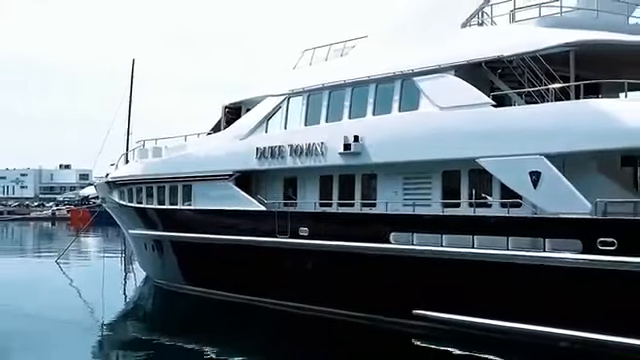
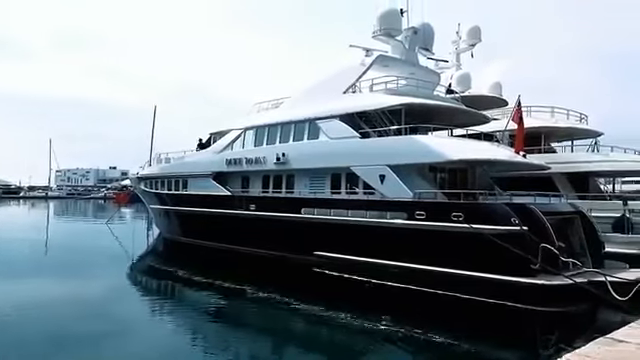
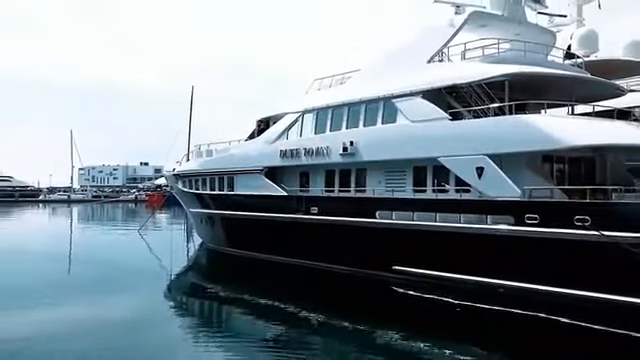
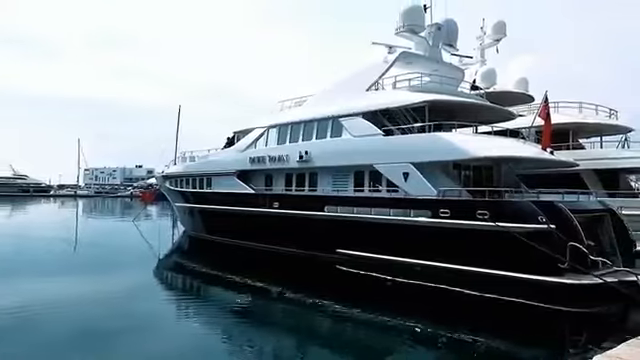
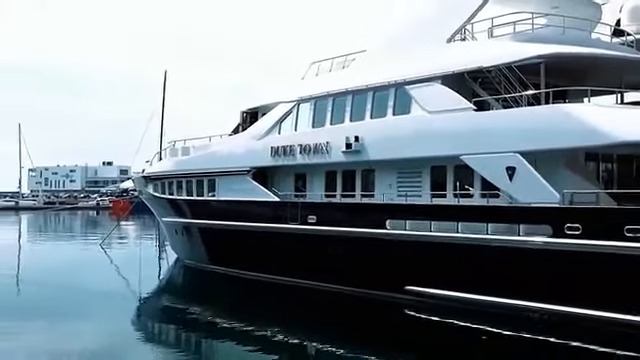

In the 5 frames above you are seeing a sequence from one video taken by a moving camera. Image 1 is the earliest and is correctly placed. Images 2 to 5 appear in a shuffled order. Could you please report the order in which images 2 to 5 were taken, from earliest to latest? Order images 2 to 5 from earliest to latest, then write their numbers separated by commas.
5, 3, 4, 2
